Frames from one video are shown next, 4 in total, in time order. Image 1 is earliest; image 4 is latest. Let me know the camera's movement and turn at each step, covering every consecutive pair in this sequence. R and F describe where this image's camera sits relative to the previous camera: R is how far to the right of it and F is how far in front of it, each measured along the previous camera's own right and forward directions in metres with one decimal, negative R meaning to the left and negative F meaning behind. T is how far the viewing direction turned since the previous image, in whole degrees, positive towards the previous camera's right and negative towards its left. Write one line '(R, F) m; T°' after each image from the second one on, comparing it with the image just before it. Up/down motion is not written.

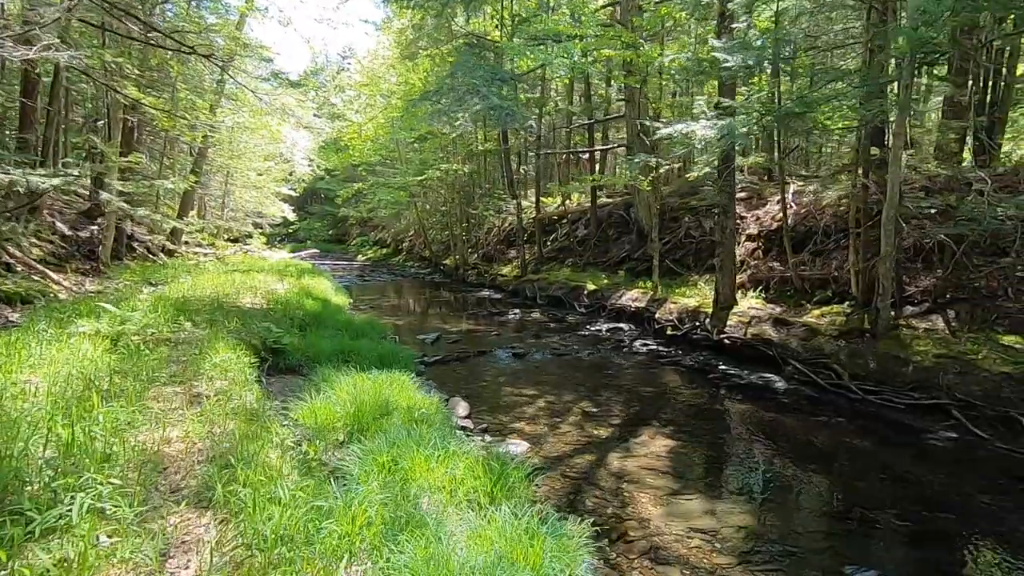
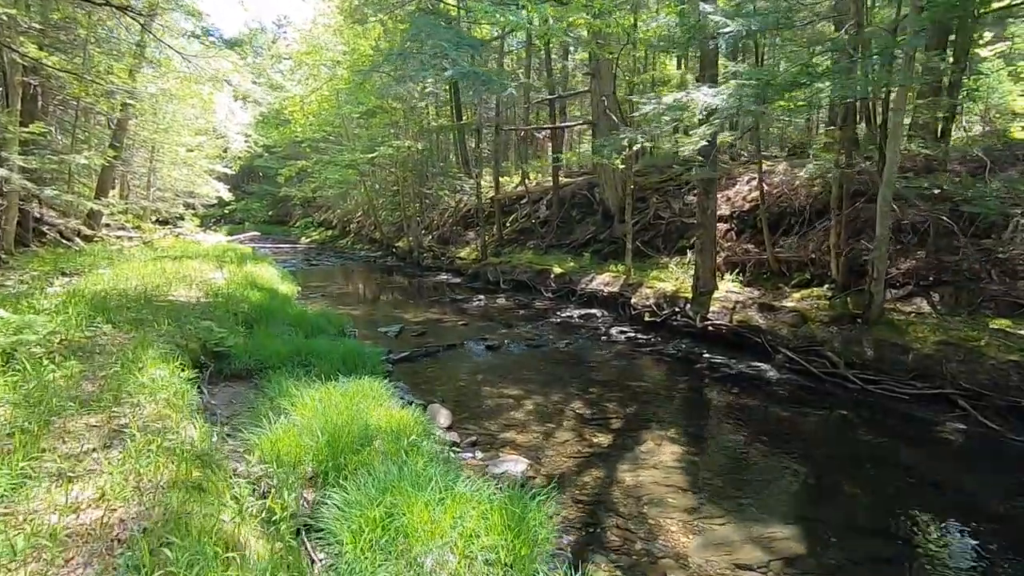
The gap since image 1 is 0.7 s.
(-0.4, +0.8) m; +5°
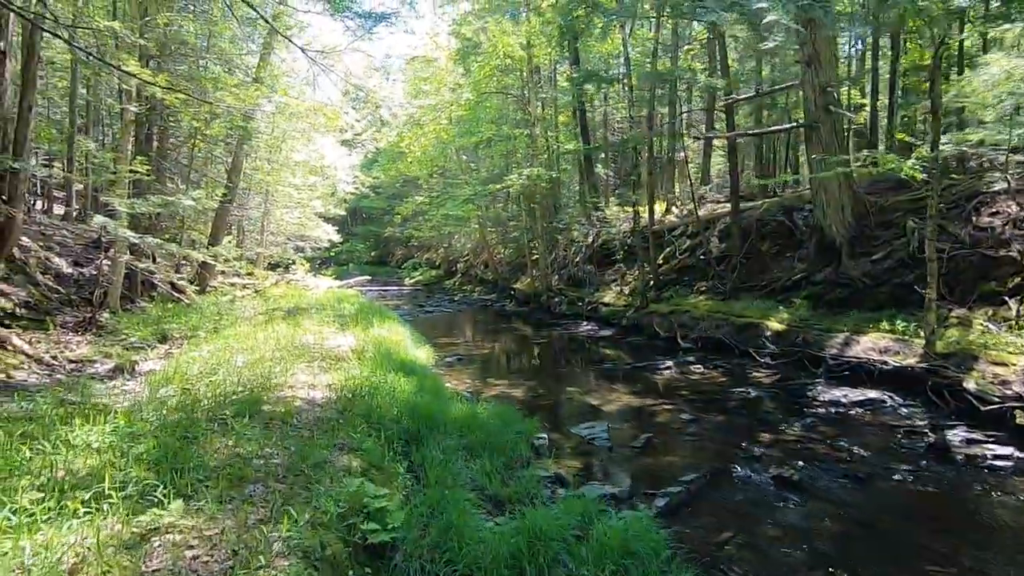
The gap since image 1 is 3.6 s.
(-2.3, +3.4) m; -9°
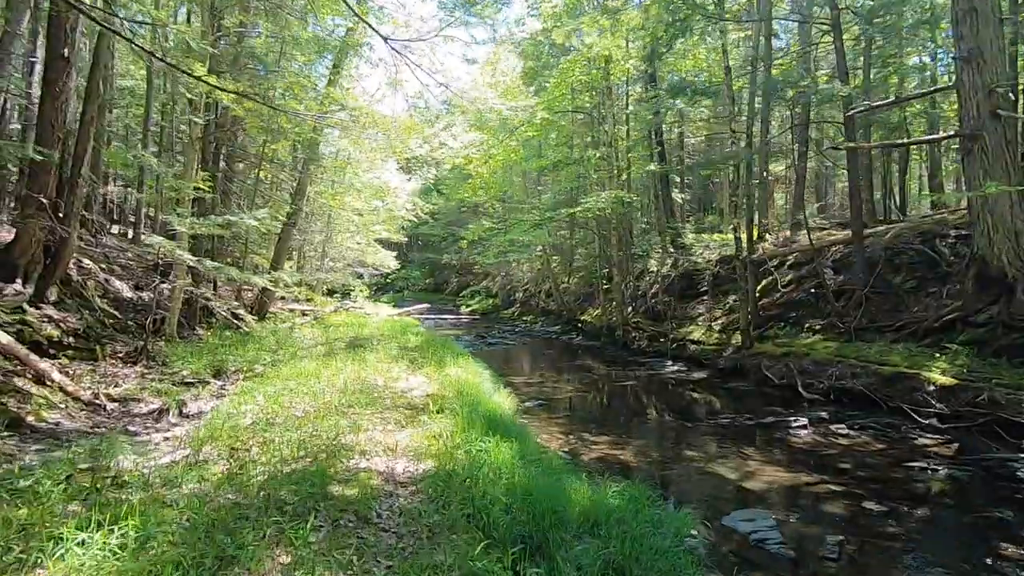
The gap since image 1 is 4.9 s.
(-0.8, +1.5) m; -5°
